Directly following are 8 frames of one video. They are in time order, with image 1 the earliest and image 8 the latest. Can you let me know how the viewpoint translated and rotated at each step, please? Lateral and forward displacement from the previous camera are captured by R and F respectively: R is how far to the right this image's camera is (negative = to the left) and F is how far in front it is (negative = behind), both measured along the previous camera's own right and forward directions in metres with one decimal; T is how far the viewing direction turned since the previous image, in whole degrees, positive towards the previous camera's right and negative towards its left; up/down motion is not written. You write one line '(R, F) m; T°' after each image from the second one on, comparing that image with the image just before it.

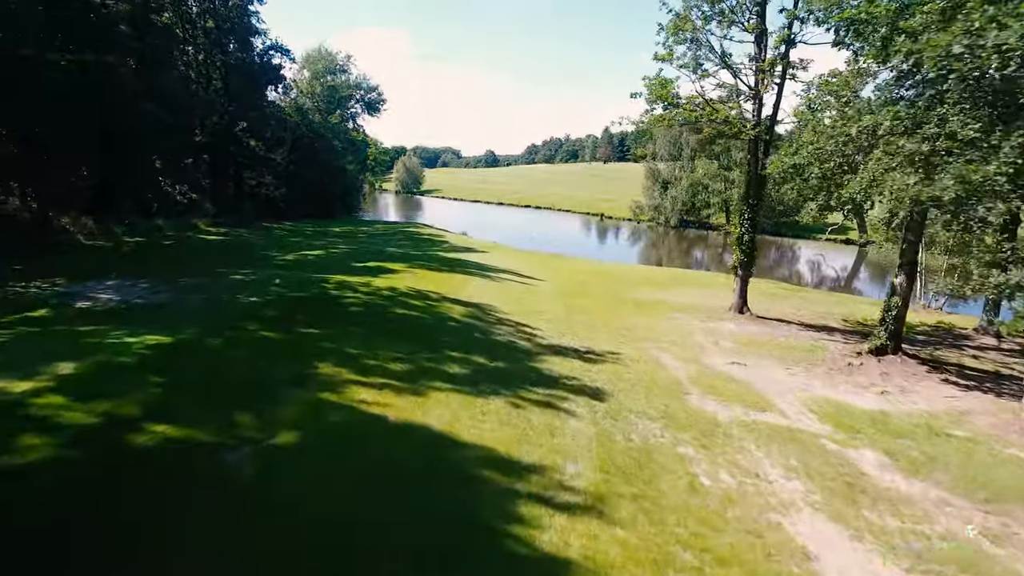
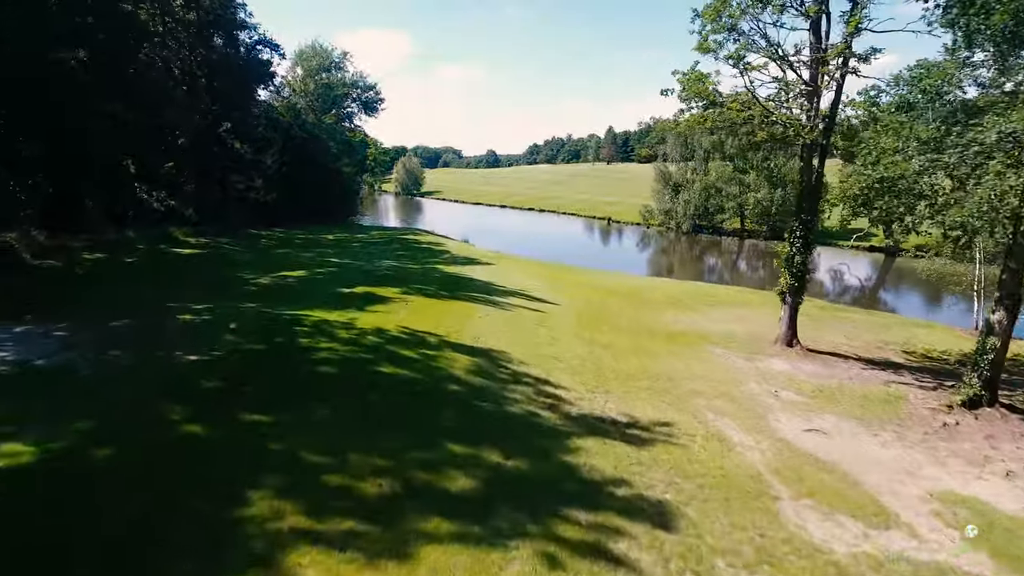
(-0.3, +2.2) m; 0°
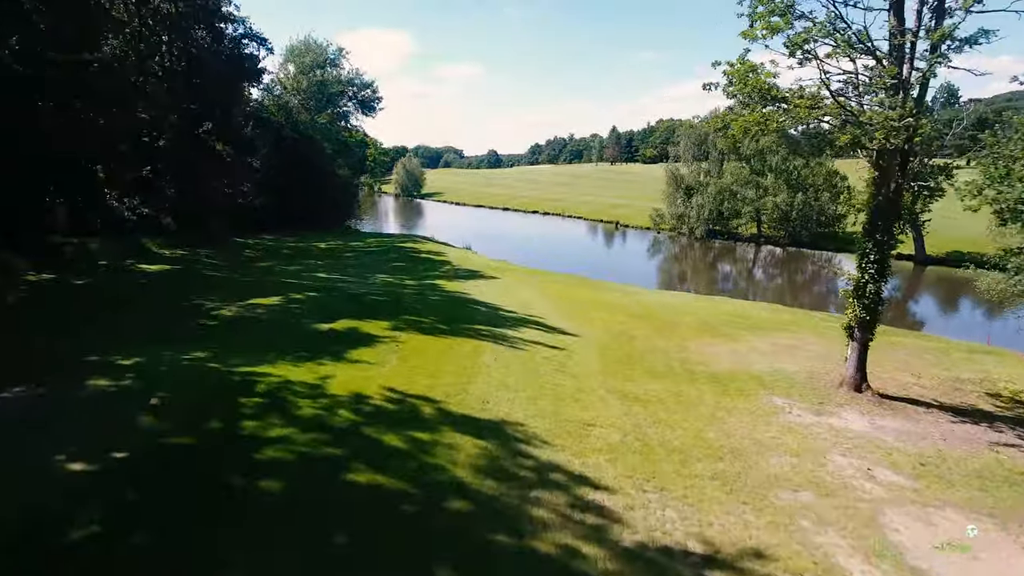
(-0.3, +2.2) m; 0°
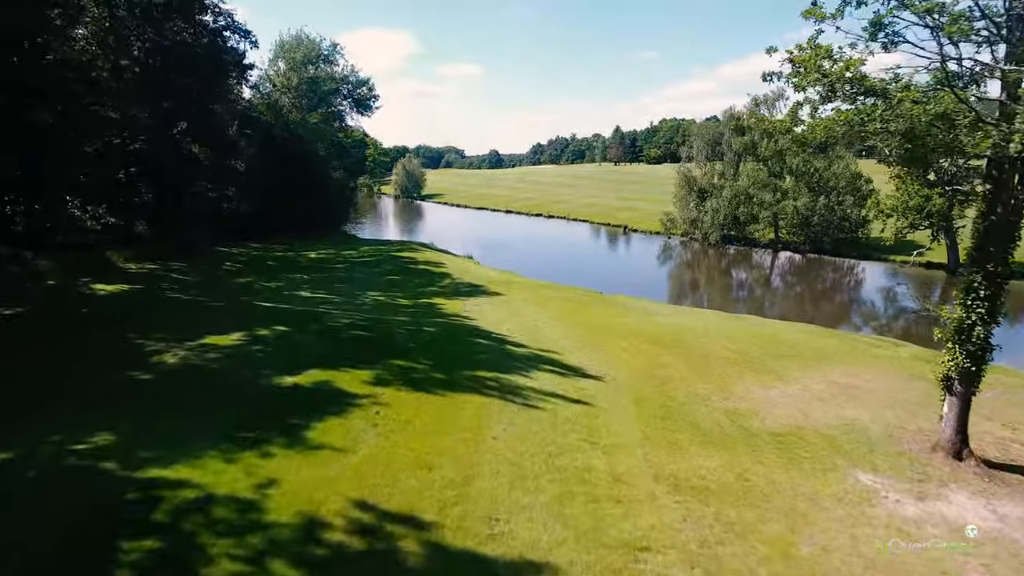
(-0.2, +2.2) m; 0°
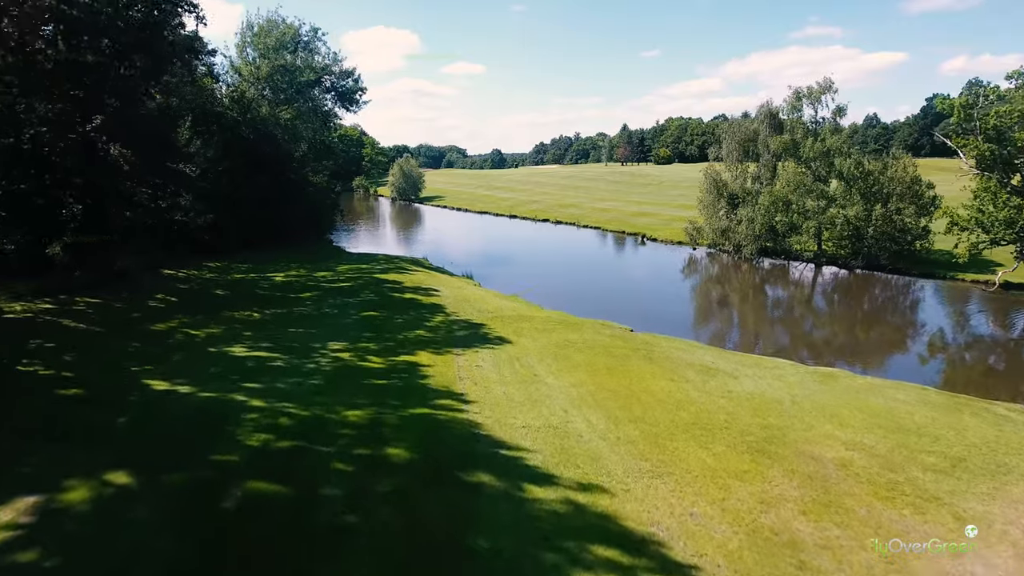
(-0.3, +4.9) m; 0°
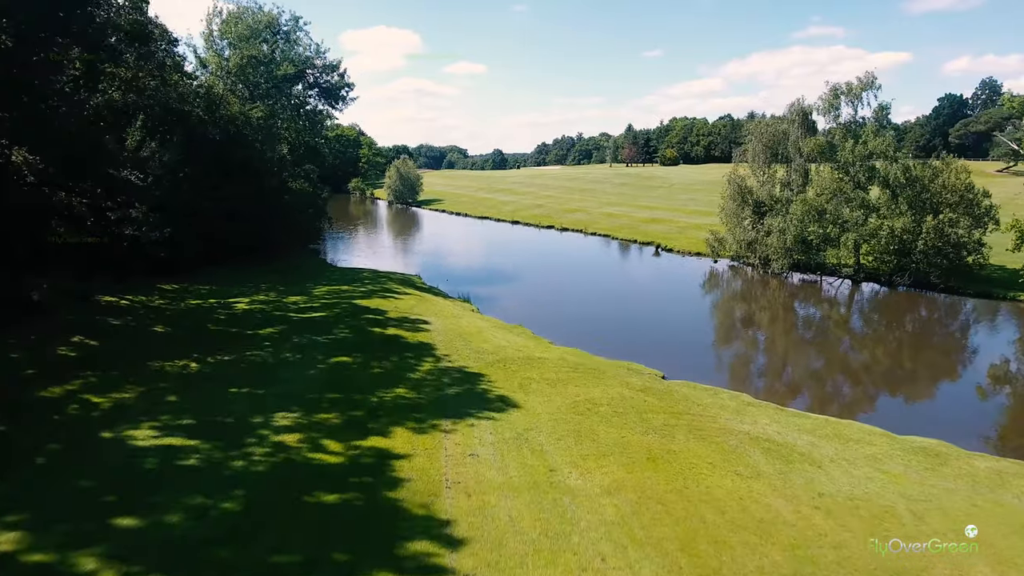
(-0.1, +3.6) m; 0°
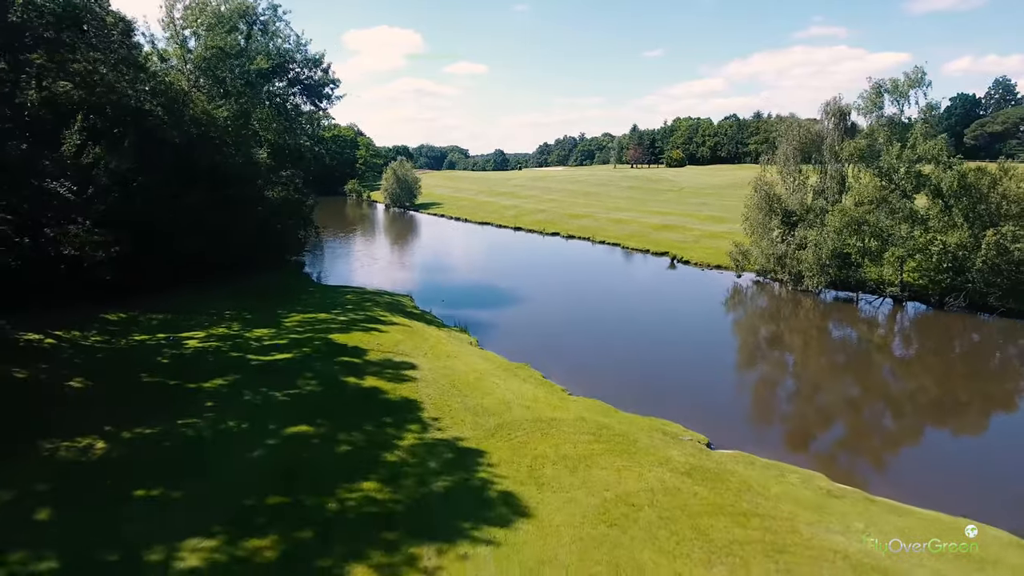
(-0.1, +3.3) m; 0°
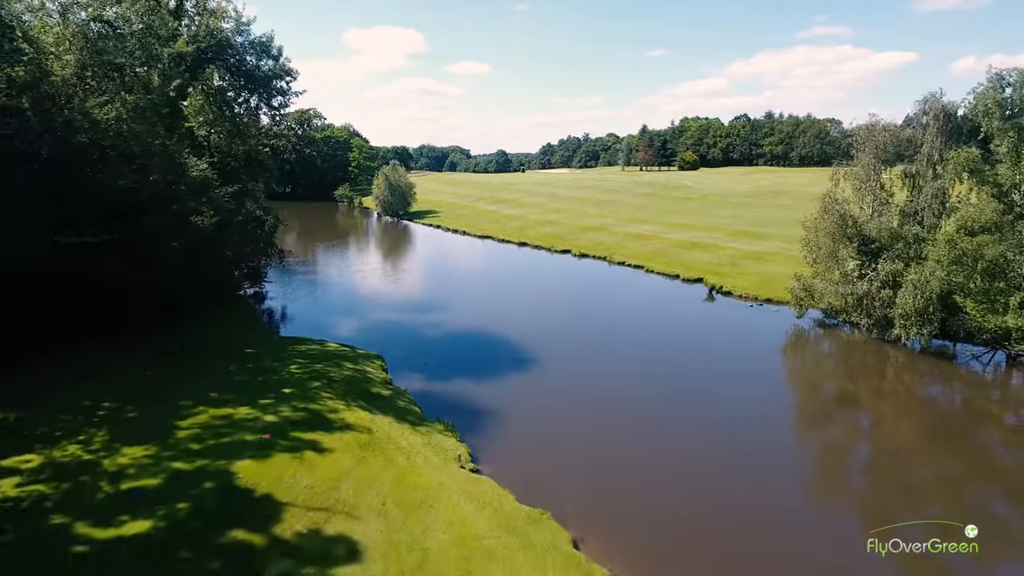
(-0.2, +6.4) m; 0°
